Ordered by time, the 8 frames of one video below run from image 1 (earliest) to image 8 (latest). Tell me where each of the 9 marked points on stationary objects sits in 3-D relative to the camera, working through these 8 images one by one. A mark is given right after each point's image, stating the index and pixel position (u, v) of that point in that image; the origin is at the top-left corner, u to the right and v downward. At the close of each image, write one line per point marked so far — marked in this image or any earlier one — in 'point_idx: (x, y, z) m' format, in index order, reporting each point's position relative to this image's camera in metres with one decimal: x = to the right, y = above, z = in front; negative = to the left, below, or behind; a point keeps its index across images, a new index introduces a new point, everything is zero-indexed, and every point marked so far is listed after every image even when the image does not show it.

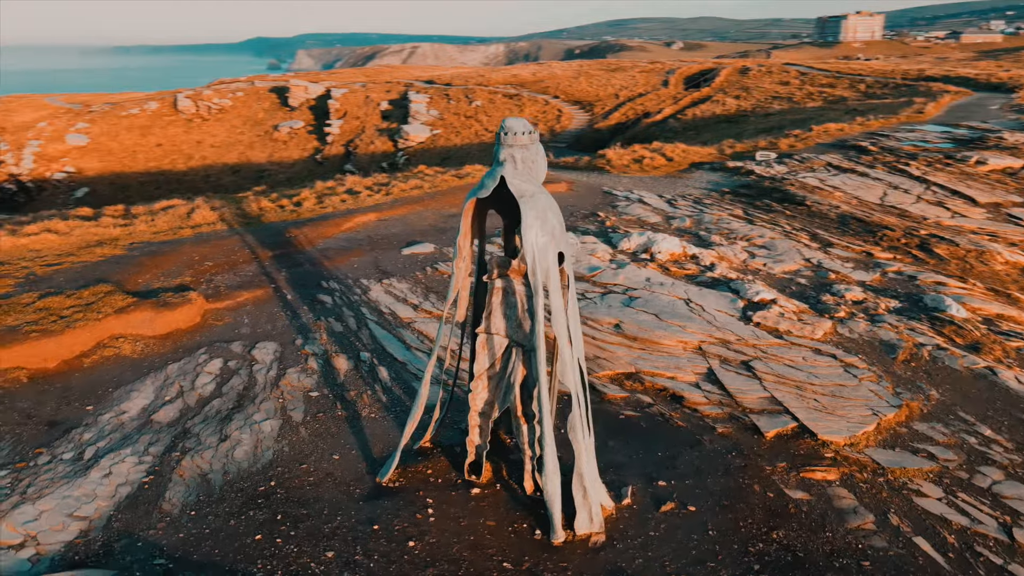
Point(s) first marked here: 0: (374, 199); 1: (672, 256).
0: (-3.4, +2.2, +18.1) m
1: (+2.9, +0.6, +13.2) m
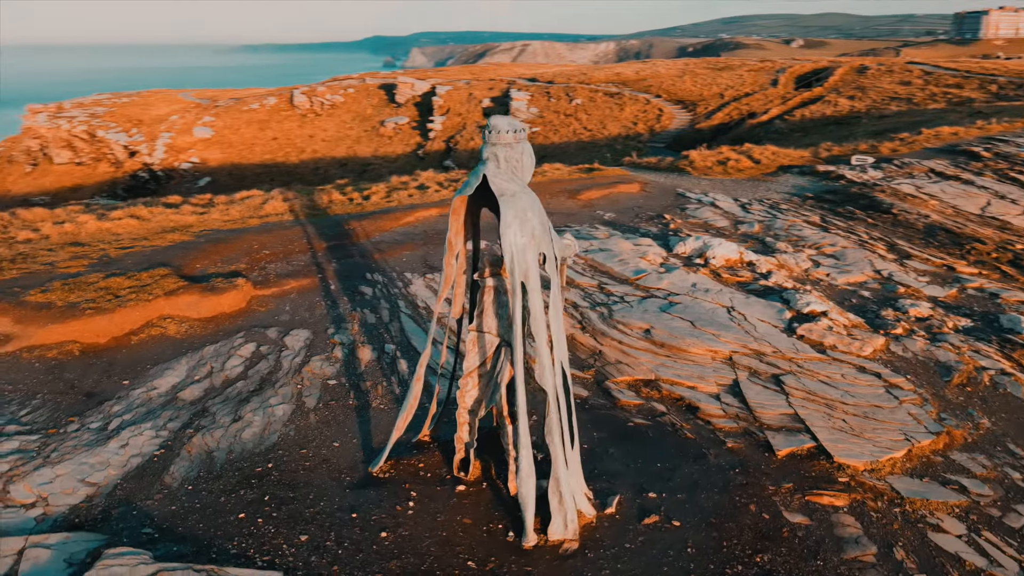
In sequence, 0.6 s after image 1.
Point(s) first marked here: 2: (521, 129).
0: (-1.8, +2.3, +18.4) m
1: (+3.7, +0.5, +12.7) m
2: (+0.1, +1.2, +5.5) m
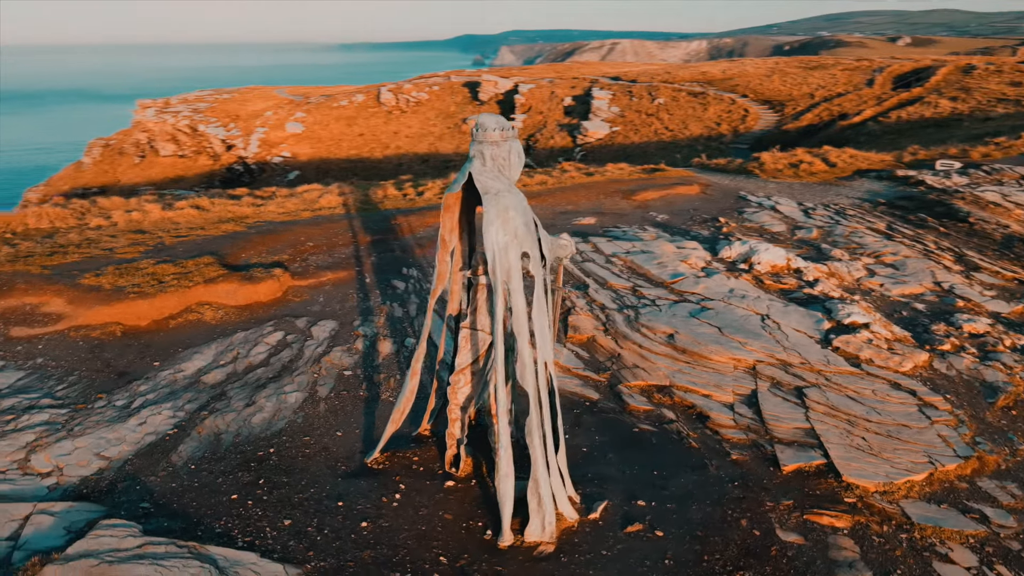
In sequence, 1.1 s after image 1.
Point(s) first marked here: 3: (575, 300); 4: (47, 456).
0: (-0.4, +2.4, +18.5) m
1: (+4.3, +0.3, +12.3) m
2: (0.0, +1.2, +5.5) m
3: (+0.9, -0.2, +10.4) m
4: (-4.1, -1.5, +6.5) m
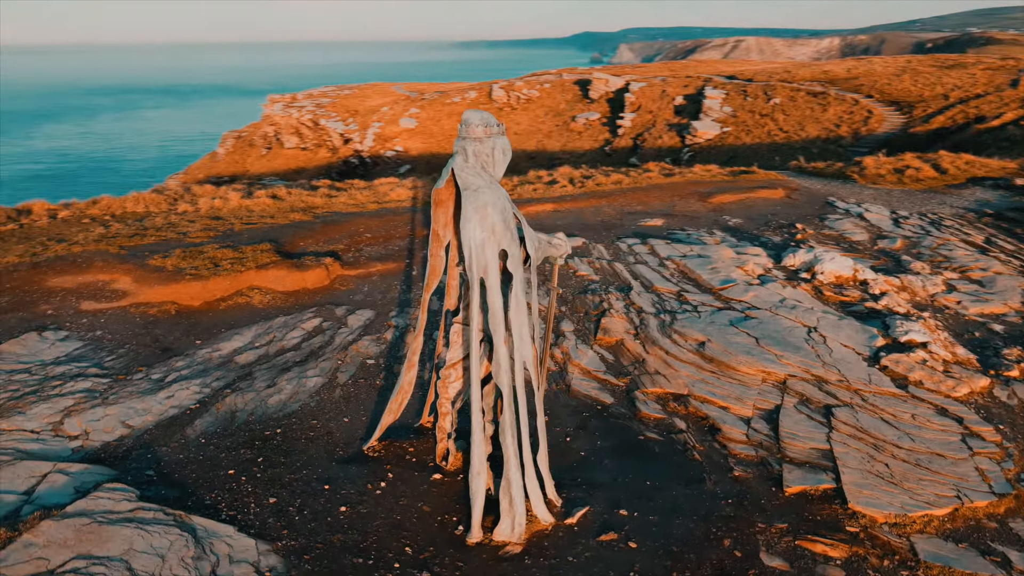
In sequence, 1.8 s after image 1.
0: (+1.3, +2.4, +18.4) m
1: (+5.1, +0.2, +11.6) m
2: (-0.1, +1.2, +5.5) m
3: (+1.4, -0.2, +10.2) m
4: (-4.1, -1.3, +7.0) m
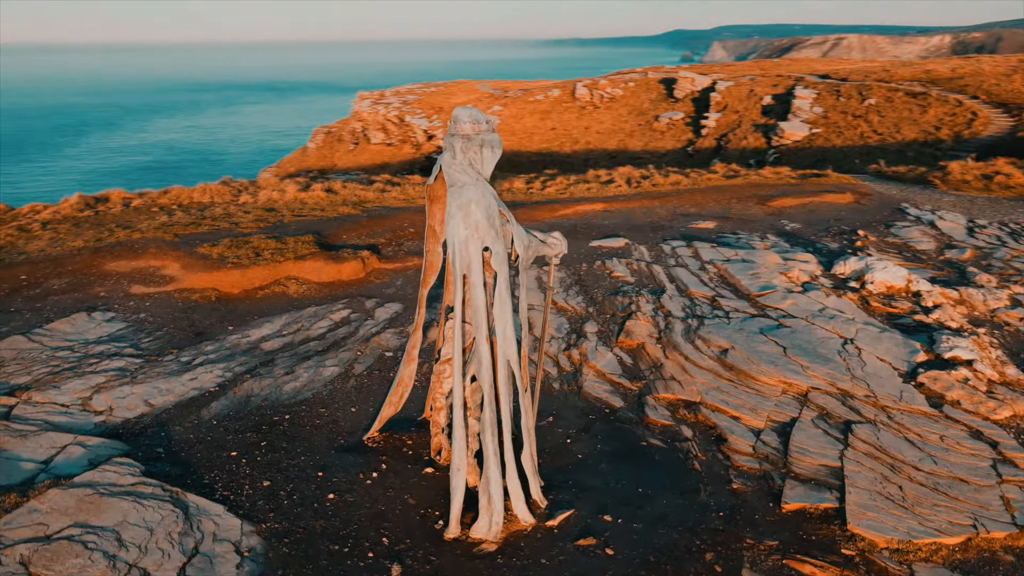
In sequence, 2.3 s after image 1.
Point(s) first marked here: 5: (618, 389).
0: (+2.7, +2.4, +18.2) m
1: (+5.6, 0.0, +11.0) m
2: (-0.2, +1.2, +5.5) m
3: (+1.8, -0.2, +10.0) m
4: (-4.1, -1.1, +7.5) m
5: (+1.2, -1.1, +8.0) m
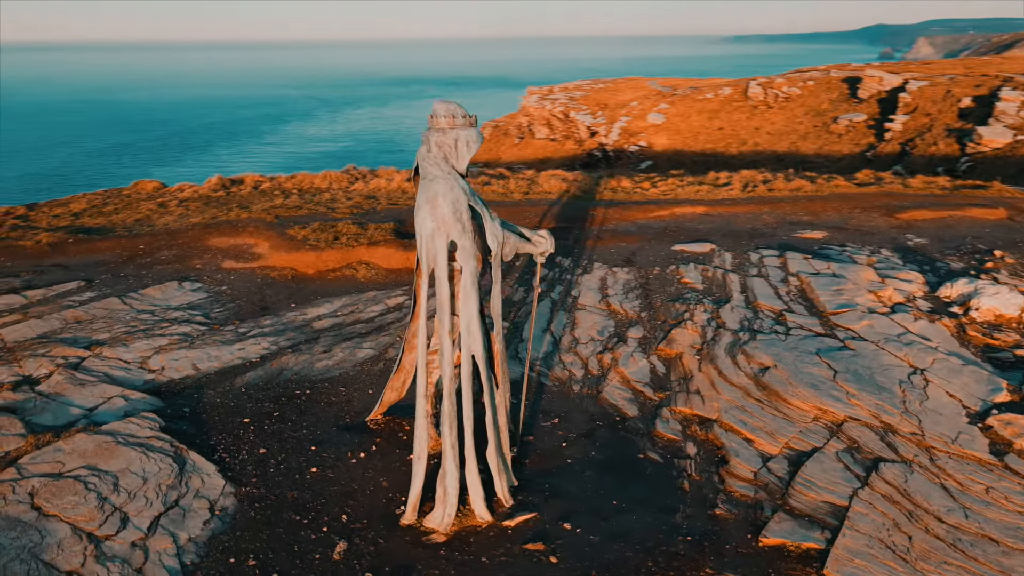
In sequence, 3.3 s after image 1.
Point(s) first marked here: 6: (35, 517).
0: (+5.2, +2.2, +17.3) m
1: (+6.4, -0.4, +9.7) m
2: (-0.4, +1.3, +5.5) m
3: (+2.4, -0.3, +9.6) m
4: (-3.9, -0.8, +8.3) m
5: (+1.3, -1.1, +7.7) m
6: (-3.5, -1.7, +5.4) m
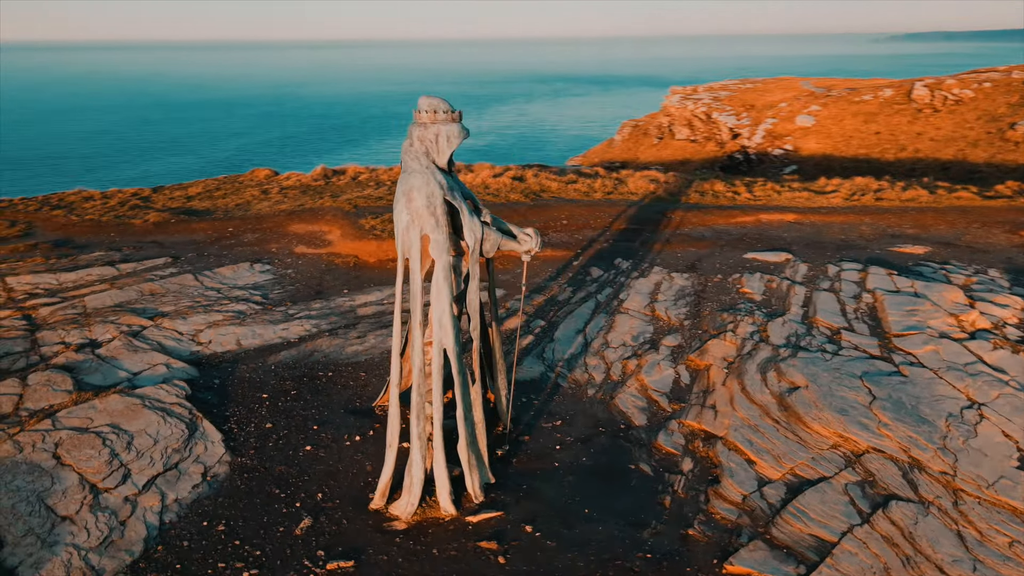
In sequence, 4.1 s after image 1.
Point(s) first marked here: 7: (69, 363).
0: (+7.1, +1.9, +16.2) m
1: (+6.8, -0.7, +8.5) m
2: (-0.5, +1.3, +5.5) m
3: (+2.8, -0.5, +9.1) m
4: (-3.6, -0.5, +8.9) m
5: (+1.4, -1.2, +7.5) m
6: (-3.8, -1.5, +6.1) m
7: (-4.7, -0.8, +7.9) m
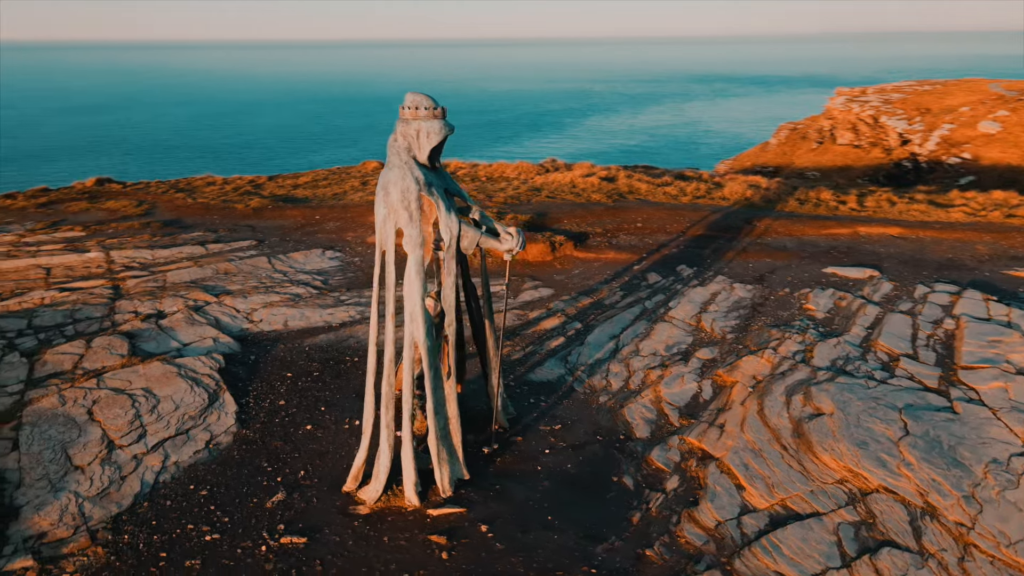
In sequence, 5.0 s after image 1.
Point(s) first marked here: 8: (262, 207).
0: (+8.8, +1.4, +14.7) m
1: (+6.9, -1.2, +7.2) m
2: (-0.6, +1.4, +5.6) m
3: (+3.2, -0.6, +8.5) m
4: (-3.2, -0.3, +9.6) m
5: (+1.4, -1.3, +7.2) m
6: (-3.9, -1.2, +6.8) m
7: (-4.5, -0.5, +8.7) m
8: (-5.0, +1.6, +14.6) m
